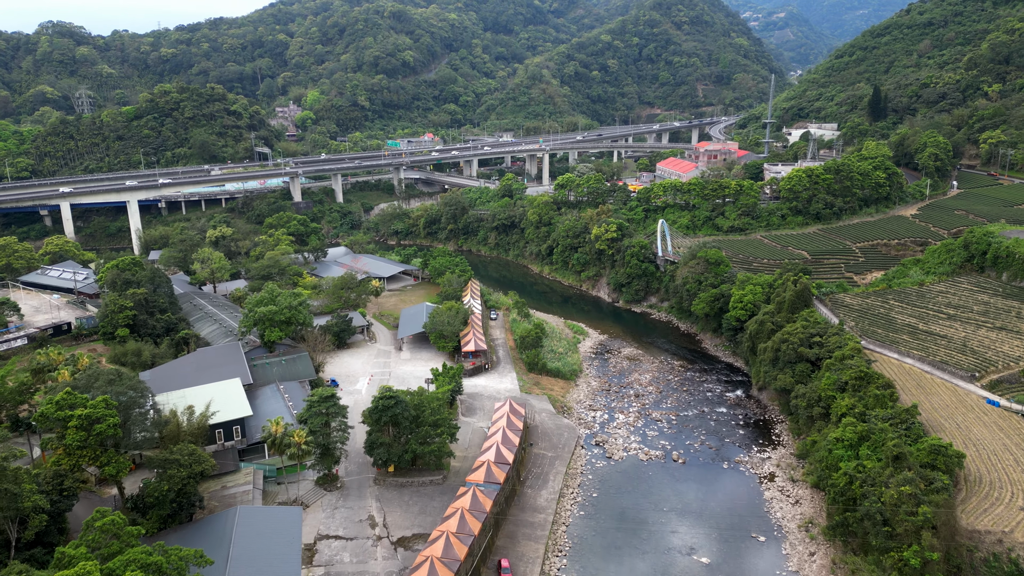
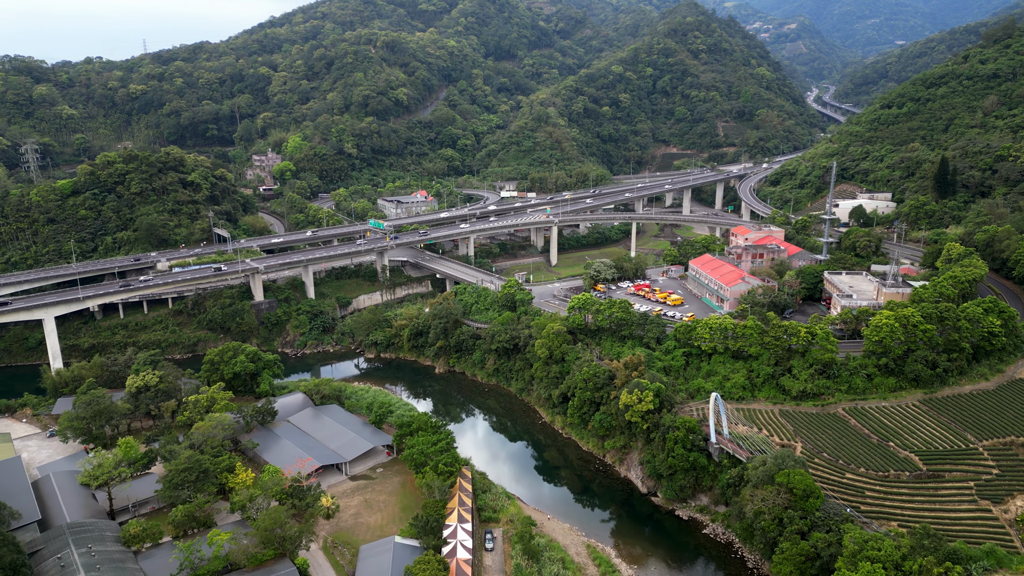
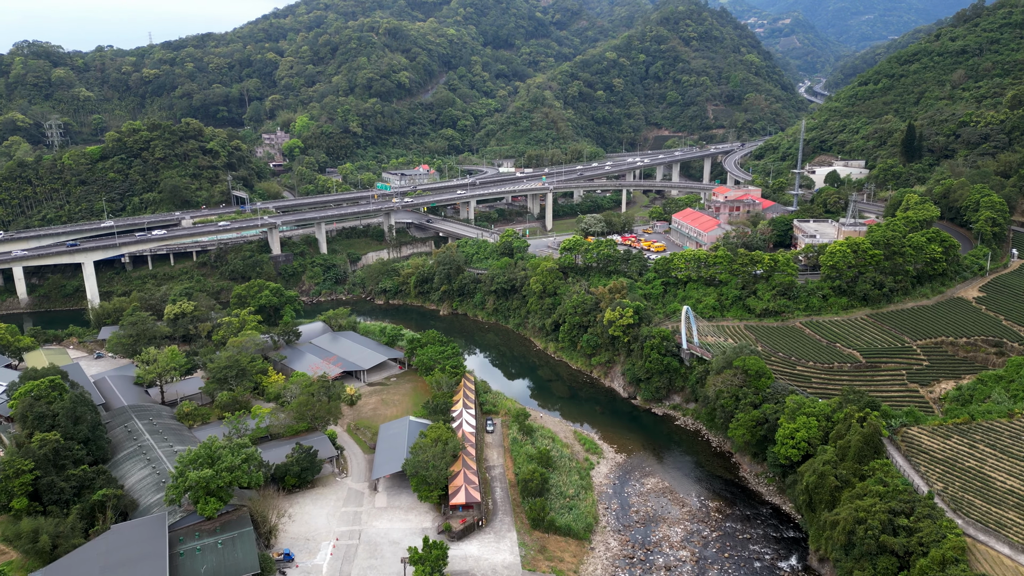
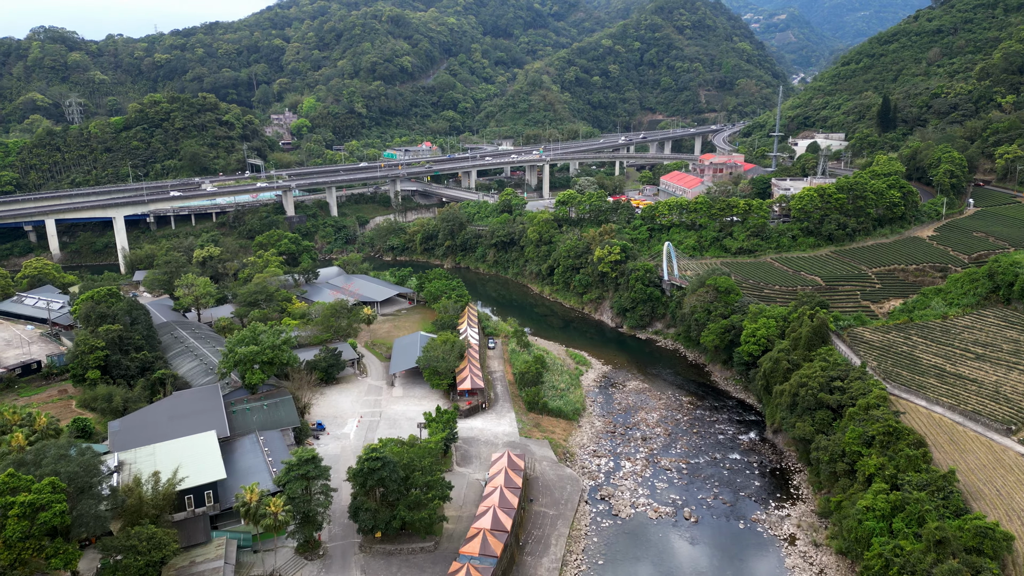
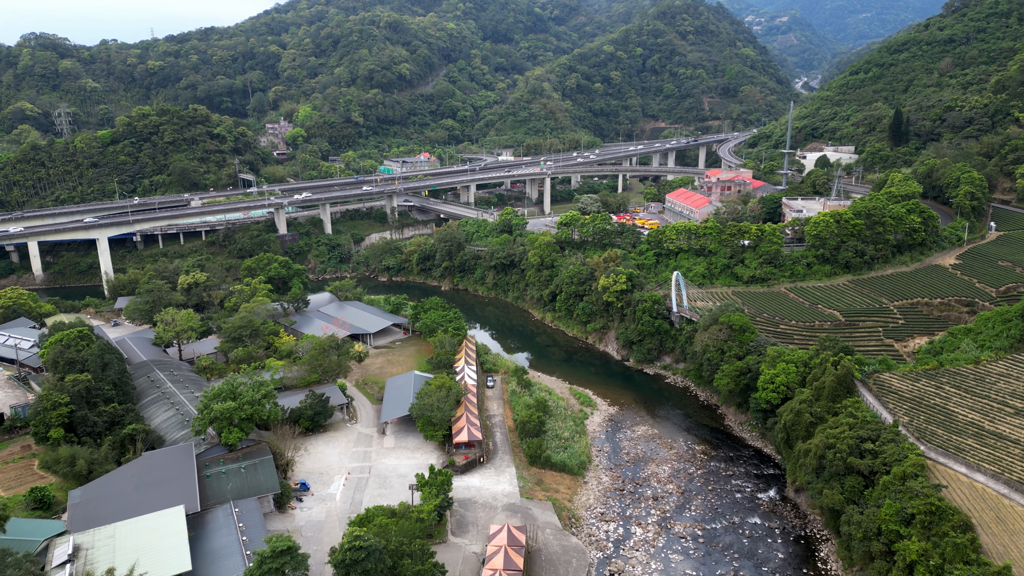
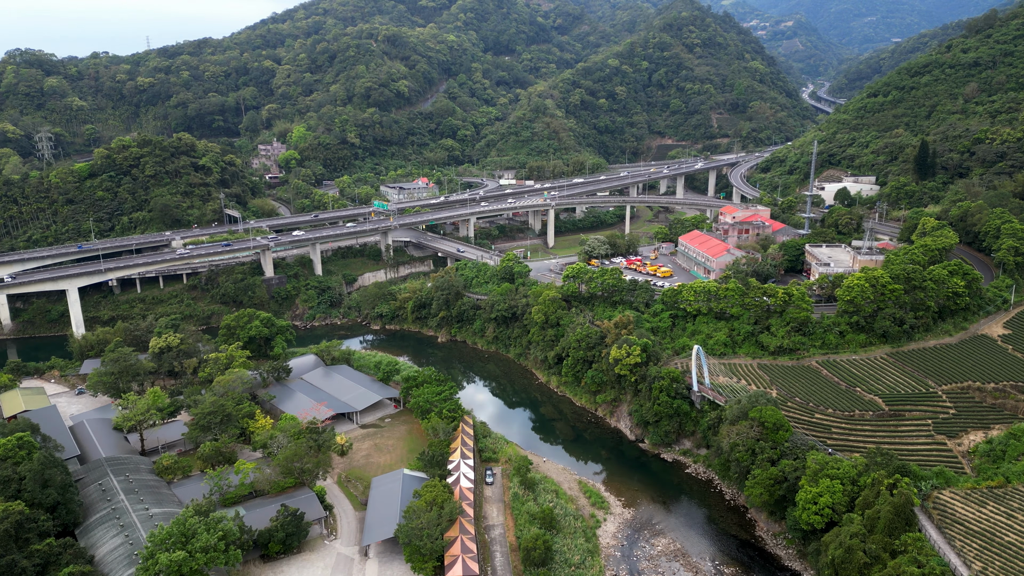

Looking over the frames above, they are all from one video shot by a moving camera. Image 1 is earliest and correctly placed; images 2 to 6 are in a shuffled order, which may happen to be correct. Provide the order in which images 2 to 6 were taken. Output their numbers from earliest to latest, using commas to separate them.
4, 5, 3, 6, 2
